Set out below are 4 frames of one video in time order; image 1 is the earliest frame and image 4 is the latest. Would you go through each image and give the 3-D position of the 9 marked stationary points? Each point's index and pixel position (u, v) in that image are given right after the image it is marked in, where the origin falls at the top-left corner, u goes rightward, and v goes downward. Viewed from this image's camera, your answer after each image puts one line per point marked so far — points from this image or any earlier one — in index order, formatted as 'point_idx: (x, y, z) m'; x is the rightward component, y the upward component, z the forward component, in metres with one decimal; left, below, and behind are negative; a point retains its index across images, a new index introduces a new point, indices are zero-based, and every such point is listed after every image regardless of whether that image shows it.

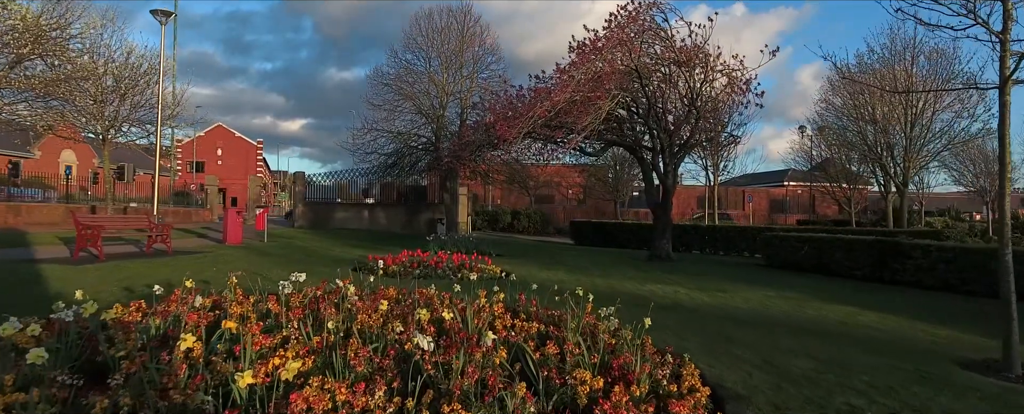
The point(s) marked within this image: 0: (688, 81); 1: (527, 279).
0: (+4.7, +3.4, +16.7) m
1: (+0.3, -1.4, +11.7) m
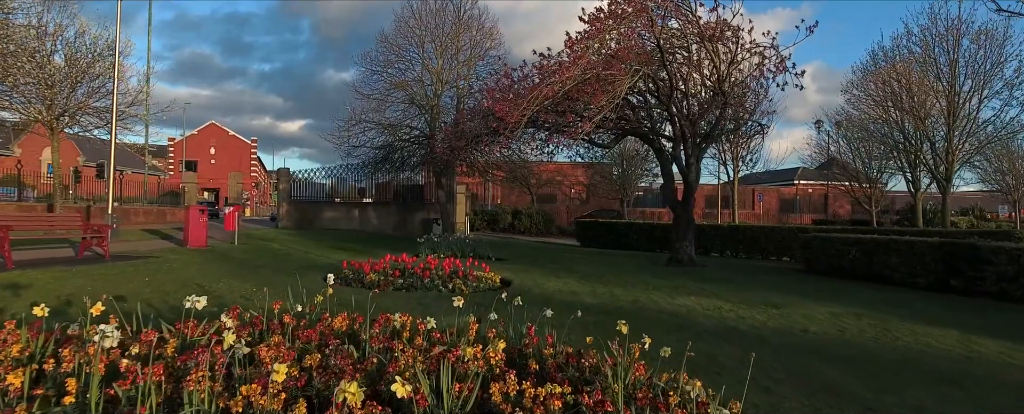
0: (+4.8, +3.5, +14.6) m
1: (+0.3, -1.3, +9.6) m
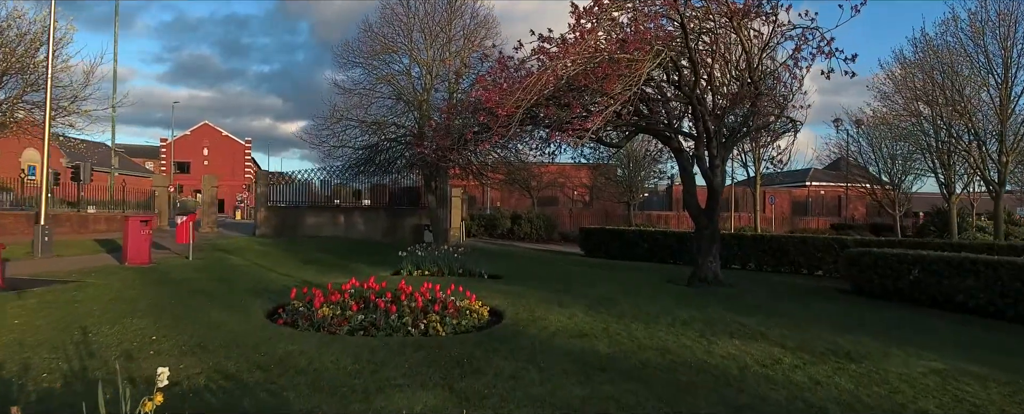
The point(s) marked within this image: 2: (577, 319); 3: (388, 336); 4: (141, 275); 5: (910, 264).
0: (+4.7, +3.3, +12.4) m
1: (+0.2, -1.5, +7.4) m
2: (+0.9, -1.5, +8.4) m
3: (-1.5, -1.5, +7.3) m
4: (-6.9, -1.3, +11.4) m
5: (+7.2, -1.0, +11.1) m
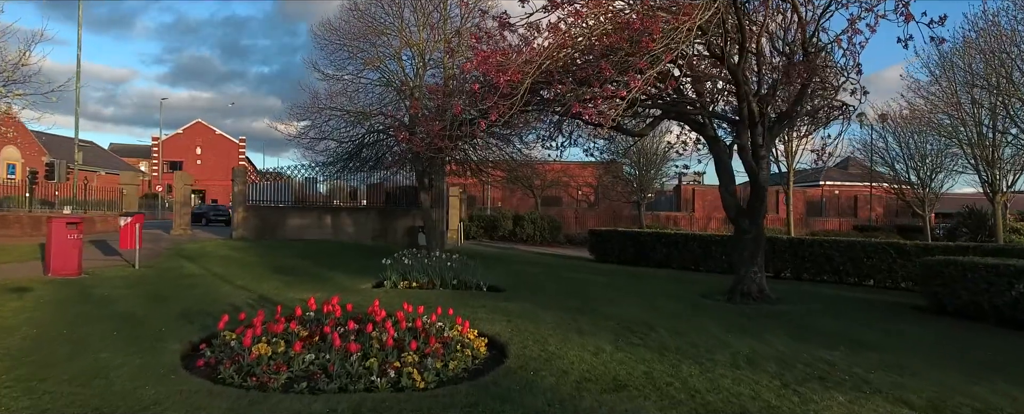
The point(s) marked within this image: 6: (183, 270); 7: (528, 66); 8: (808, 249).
0: (+4.7, +3.3, +10.2) m
1: (+0.2, -1.5, +5.2) m
2: (+1.0, -1.5, +6.2) m
3: (-1.4, -1.5, +5.1) m
4: (-6.9, -1.2, +9.3) m
5: (+7.3, -1.0, +8.9) m
6: (-6.6, -1.3, +12.3) m
7: (+0.2, +2.1, +9.2) m
8: (+7.2, -1.0, +14.9) m
